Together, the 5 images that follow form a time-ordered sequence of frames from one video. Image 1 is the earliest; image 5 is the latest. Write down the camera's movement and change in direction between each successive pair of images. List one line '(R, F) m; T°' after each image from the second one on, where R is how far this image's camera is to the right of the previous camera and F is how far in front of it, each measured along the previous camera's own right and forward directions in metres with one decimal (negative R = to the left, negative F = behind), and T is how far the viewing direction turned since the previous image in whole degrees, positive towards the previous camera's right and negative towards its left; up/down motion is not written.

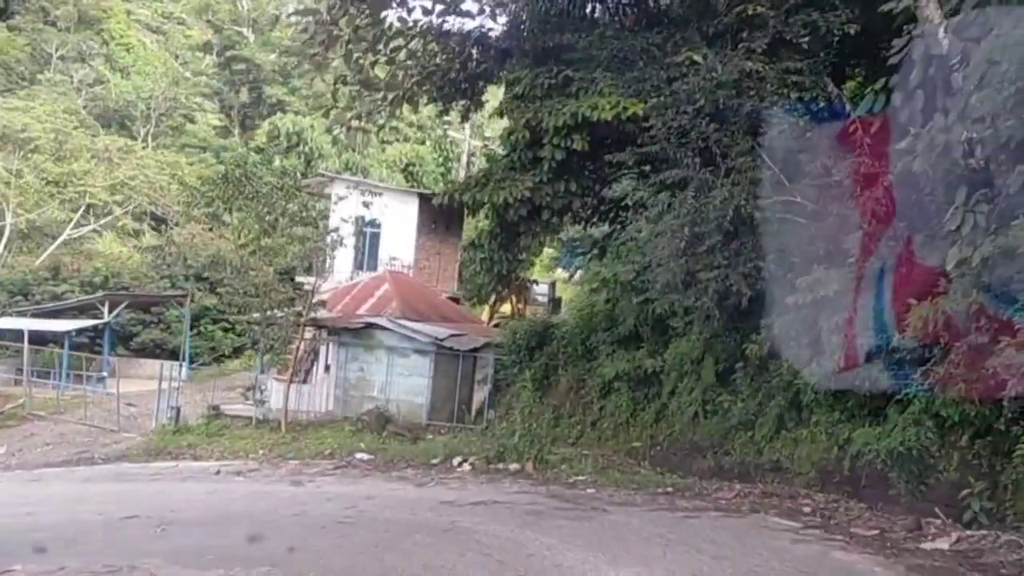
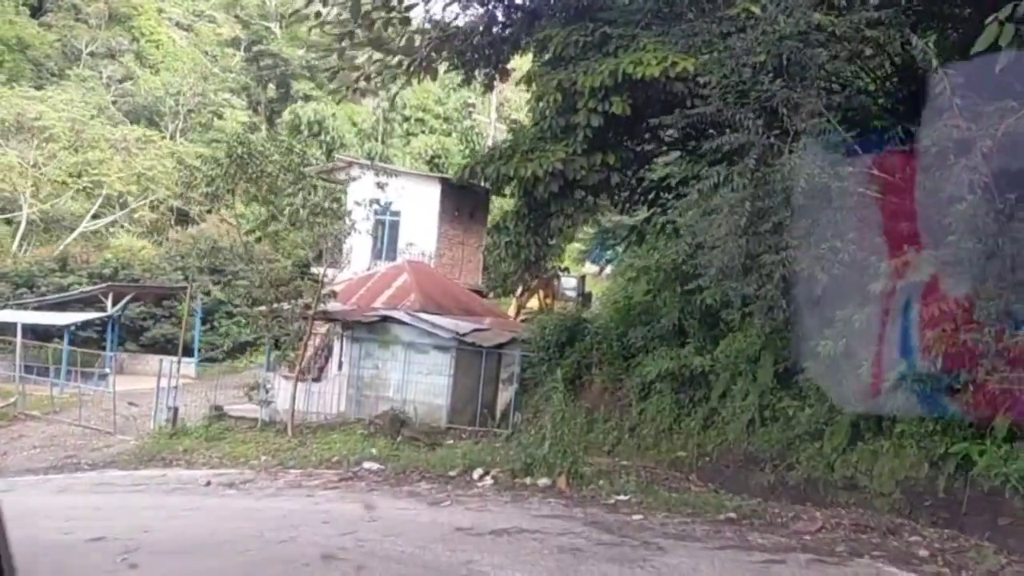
(0.0, +1.7) m; -2°
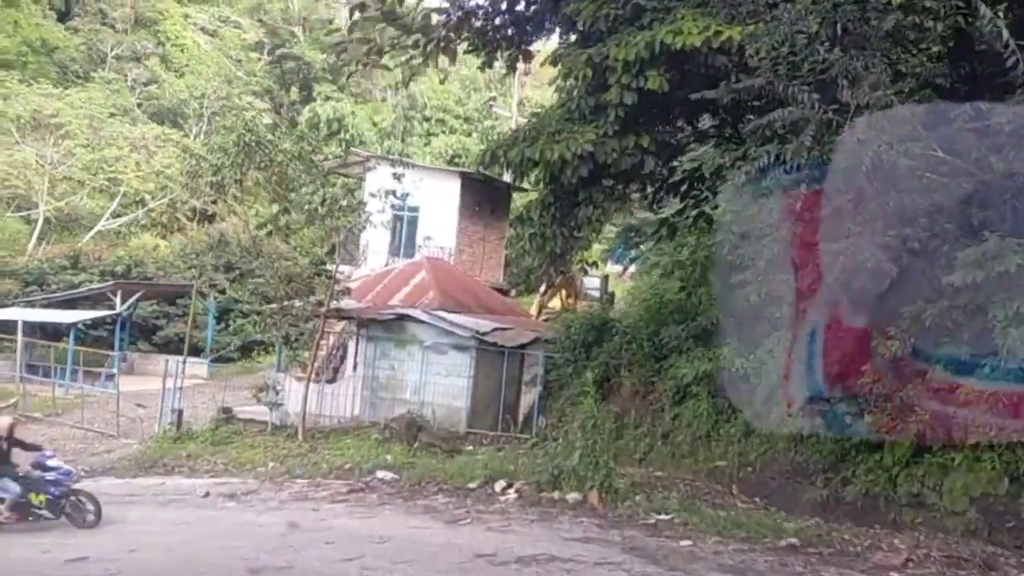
(-0.1, +1.0) m; -1°
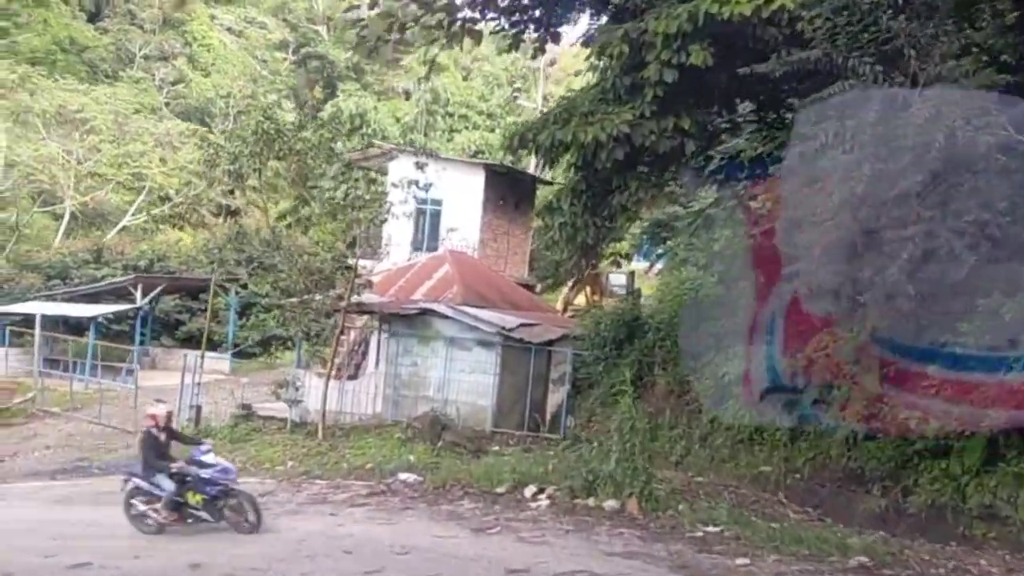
(-0.1, +0.7) m; -1°
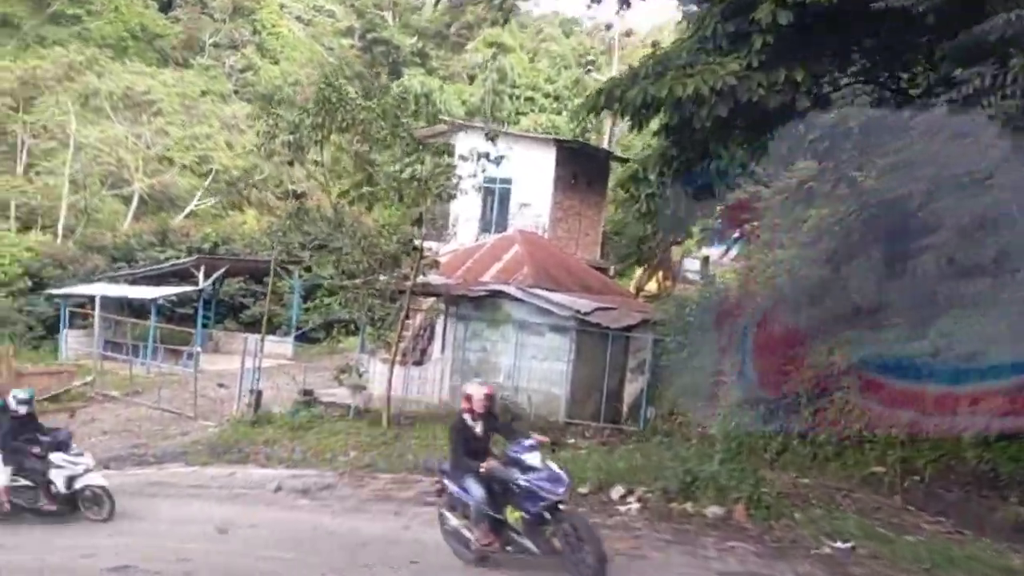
(-0.2, +1.1) m; -4°
